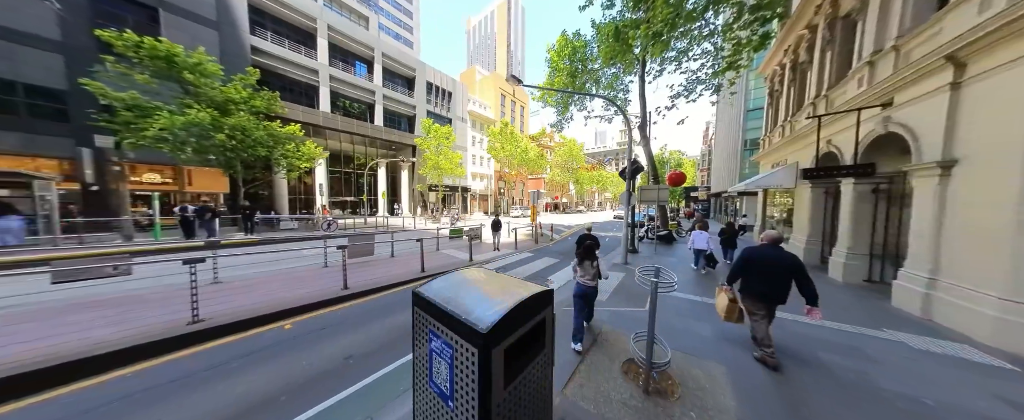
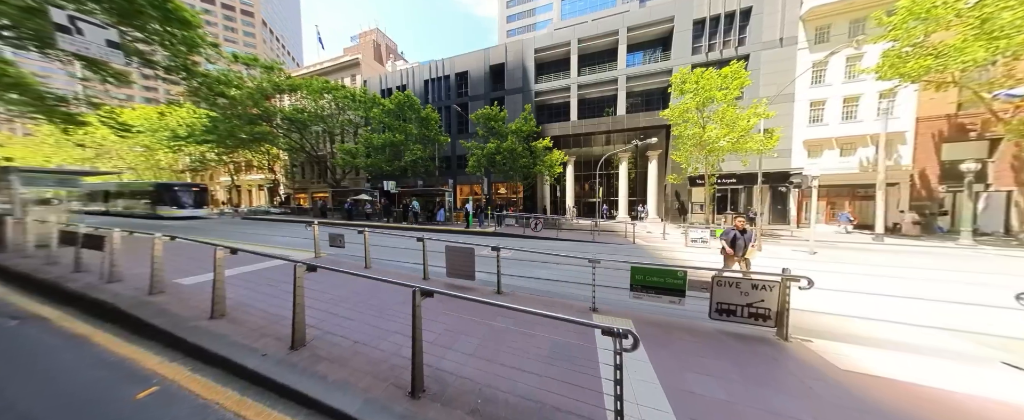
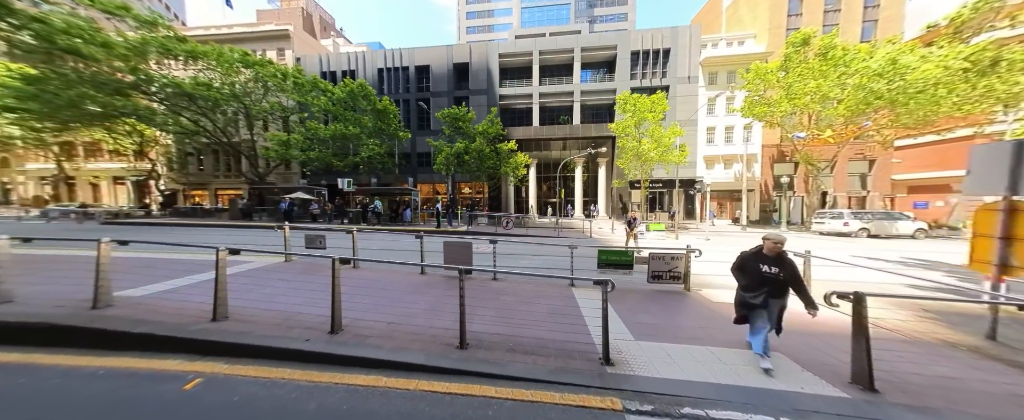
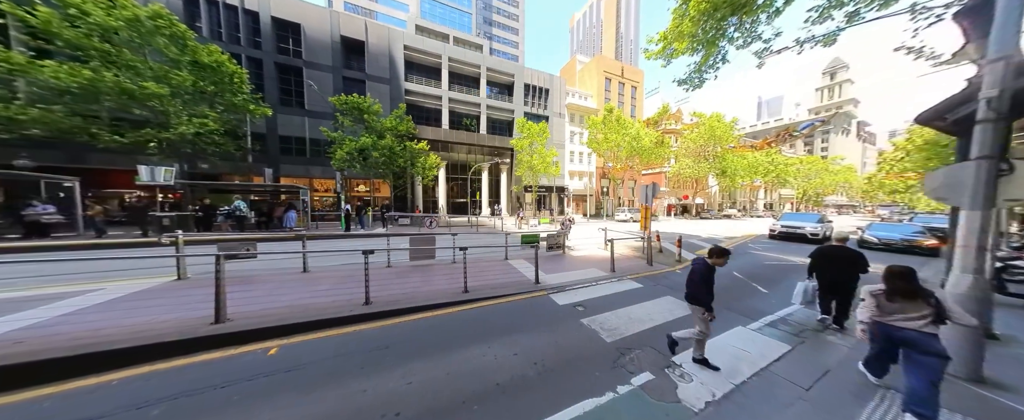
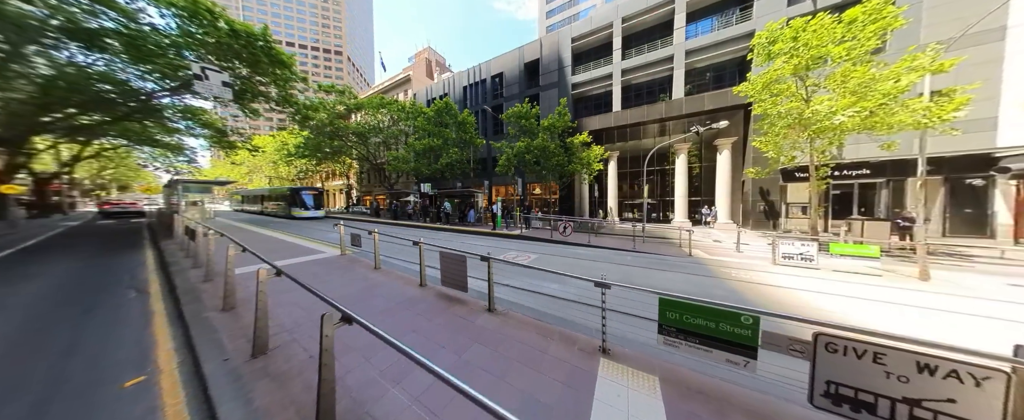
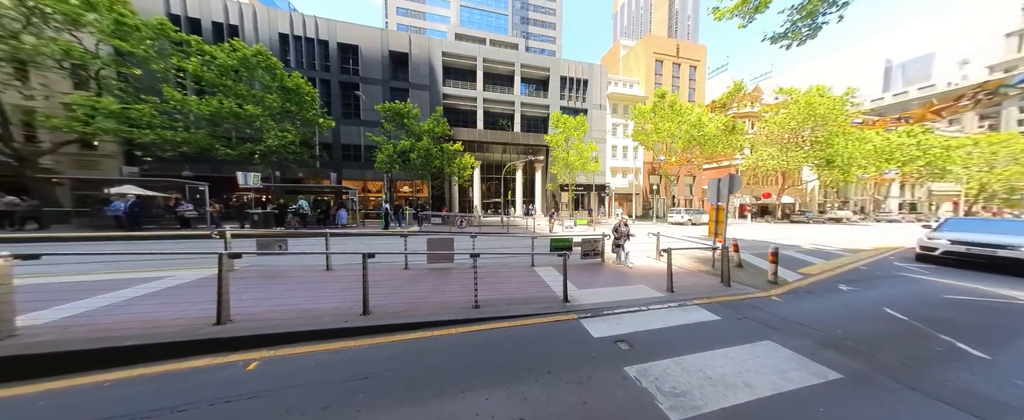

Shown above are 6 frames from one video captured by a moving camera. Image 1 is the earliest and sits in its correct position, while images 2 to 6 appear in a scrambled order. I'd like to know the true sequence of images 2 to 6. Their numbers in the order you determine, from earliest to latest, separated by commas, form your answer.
4, 6, 3, 2, 5
